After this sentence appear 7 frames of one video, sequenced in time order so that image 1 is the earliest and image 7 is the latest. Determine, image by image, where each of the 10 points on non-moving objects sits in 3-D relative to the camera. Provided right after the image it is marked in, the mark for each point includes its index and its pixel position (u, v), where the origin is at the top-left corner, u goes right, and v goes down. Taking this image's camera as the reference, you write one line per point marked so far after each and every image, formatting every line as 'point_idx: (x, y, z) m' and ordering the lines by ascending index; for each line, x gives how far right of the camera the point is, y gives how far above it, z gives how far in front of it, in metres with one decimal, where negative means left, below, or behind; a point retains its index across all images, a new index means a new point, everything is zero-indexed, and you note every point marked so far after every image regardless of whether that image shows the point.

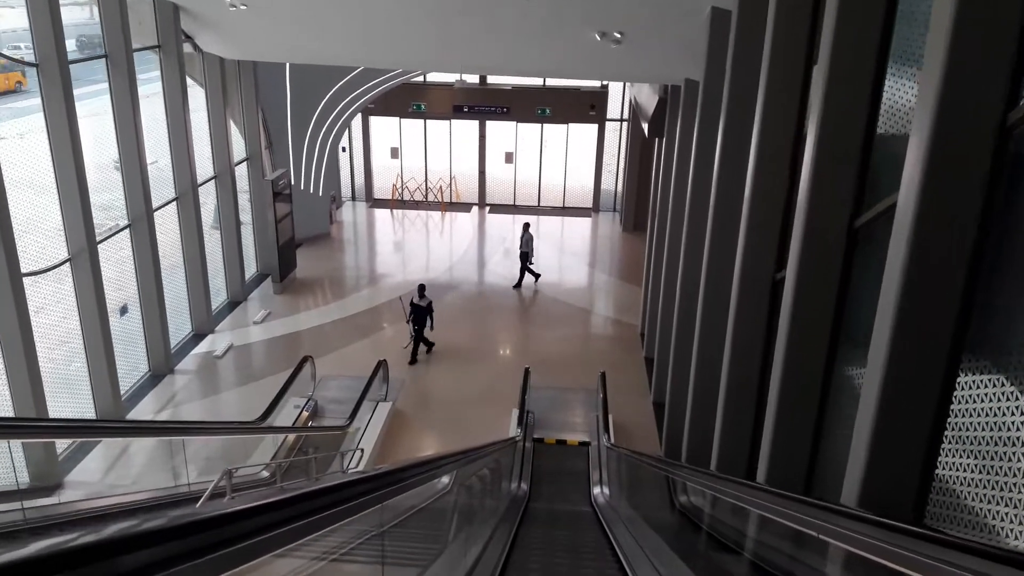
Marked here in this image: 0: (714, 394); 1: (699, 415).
0: (+1.6, -0.8, +7.1) m
1: (+1.5, -1.0, +7.2) m
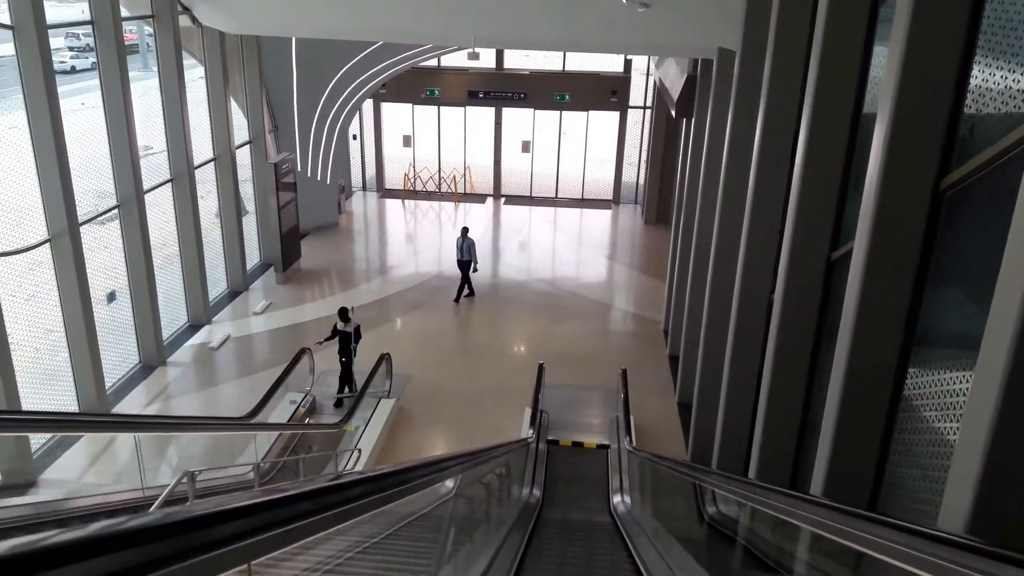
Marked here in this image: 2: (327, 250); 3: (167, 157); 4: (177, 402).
0: (+1.7, -0.8, +6.4) m
1: (+1.6, -0.9, +6.5) m
2: (-2.8, +0.6, +13.7) m
3: (-3.9, +1.5, +10.1) m
4: (-3.4, -1.1, +9.0) m
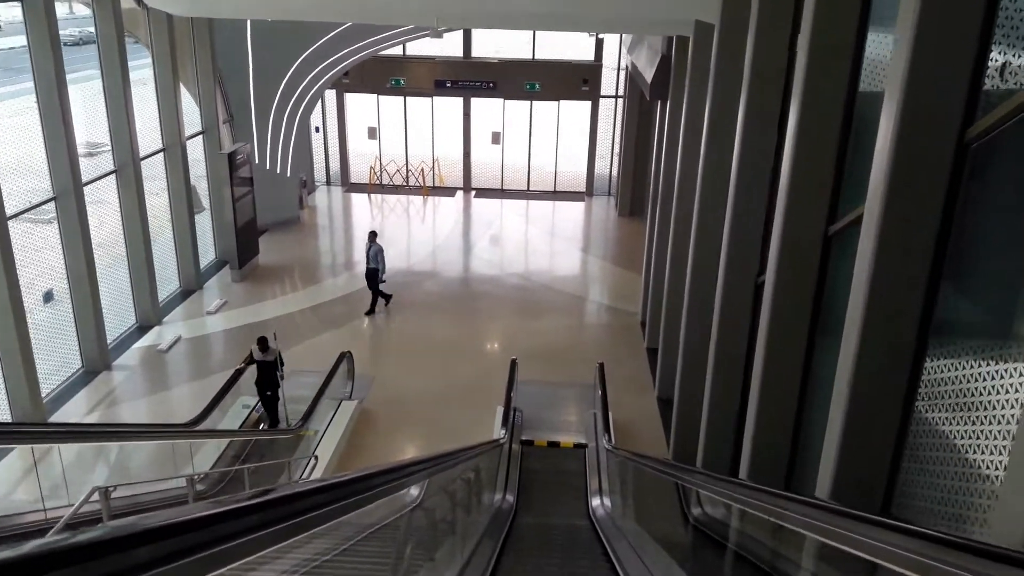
0: (+1.5, -0.7, +6.0) m
1: (+1.4, -0.8, +6.0) m
2: (-3.3, +0.6, +13.1) m
3: (-4.3, +1.5, +9.5) m
4: (-3.6, -1.1, +8.4) m
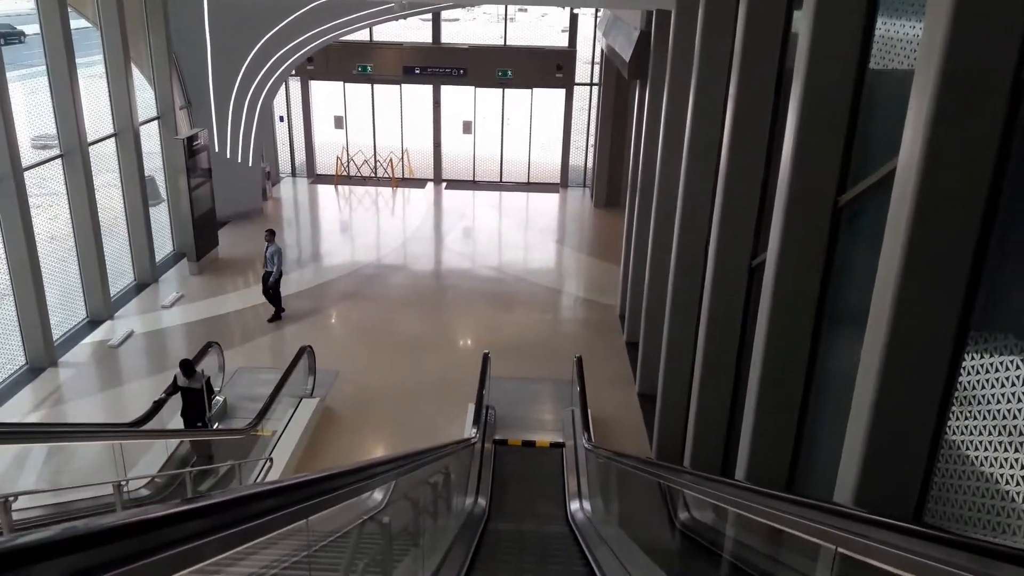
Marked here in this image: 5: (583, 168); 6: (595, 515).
0: (+1.3, -0.6, +5.5) m
1: (+1.2, -0.7, +5.6) m
2: (-3.6, +0.7, +12.5) m
3: (-4.6, +1.6, +8.9) m
4: (-3.9, -1.0, +7.8) m
5: (+1.3, +2.1, +15.9) m
6: (+0.6, -1.5, +6.0) m
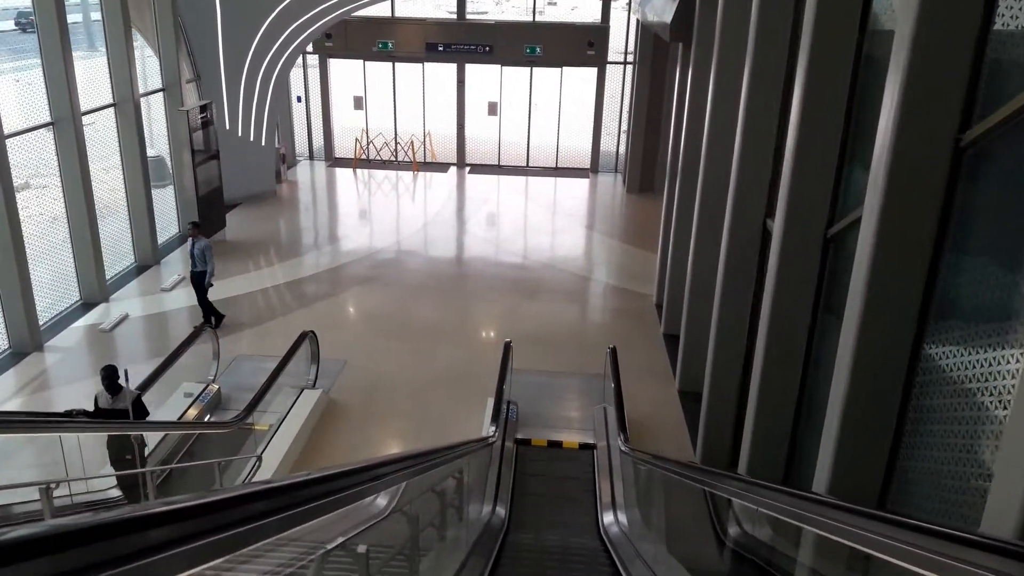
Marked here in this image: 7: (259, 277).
0: (+1.5, -0.5, +4.7) m
1: (+1.3, -0.6, +4.8) m
2: (-3.3, +0.9, +11.9) m
3: (-4.3, +1.8, +8.2) m
4: (-3.7, -0.9, +7.1) m
5: (+1.7, +2.3, +15.1) m
6: (+0.7, -1.4, +5.2) m
7: (-2.8, +0.1, +10.0) m
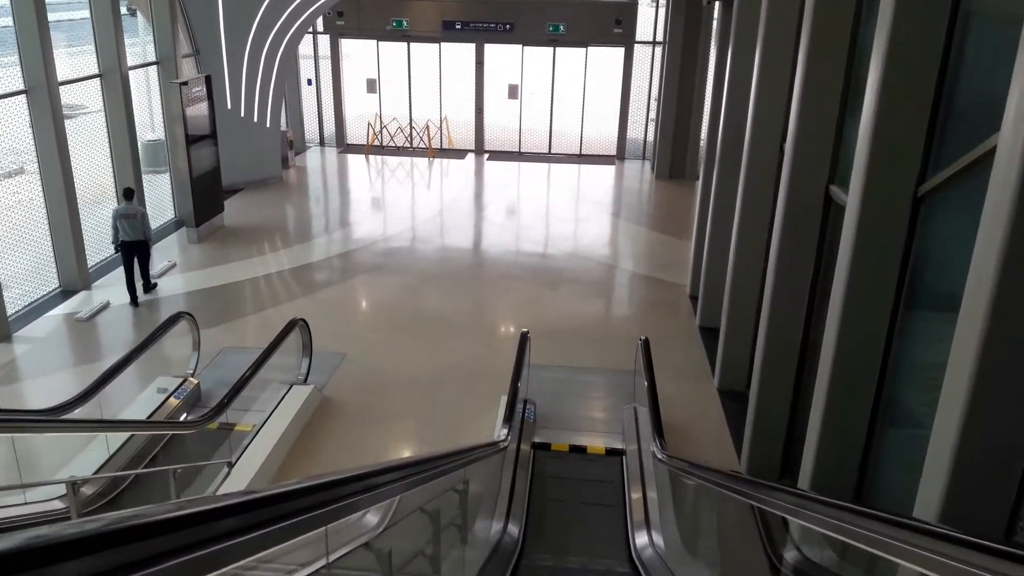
0: (+1.5, -0.3, +3.9) m
1: (+1.4, -0.5, +4.0) m
2: (-3.0, +1.0, +11.2) m
3: (-4.2, +1.9, +7.6) m
4: (-3.5, -0.7, +6.4) m
5: (+2.1, +2.4, +14.3) m
6: (+0.8, -1.3, +4.4) m
7: (-2.6, +0.2, +9.3) m
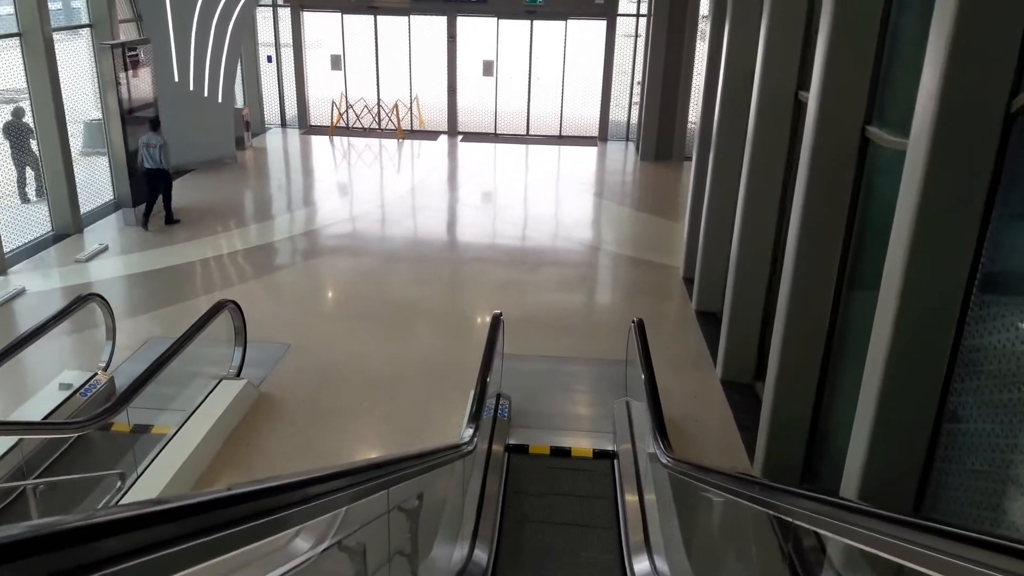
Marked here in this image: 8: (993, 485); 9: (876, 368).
0: (+1.4, -0.2, +3.1) m
1: (+1.3, -0.4, +3.2) m
2: (-3.3, +1.1, +10.3) m
3: (-4.4, +2.0, +6.6) m
4: (-3.7, -0.6, +5.5) m
5: (+1.7, +2.5, +13.5) m
6: (+0.6, -1.2, +3.6) m
7: (-2.9, +0.4, +8.4) m
8: (+1.5, -0.6, +2.7) m
9: (+1.2, -0.3, +3.1) m
